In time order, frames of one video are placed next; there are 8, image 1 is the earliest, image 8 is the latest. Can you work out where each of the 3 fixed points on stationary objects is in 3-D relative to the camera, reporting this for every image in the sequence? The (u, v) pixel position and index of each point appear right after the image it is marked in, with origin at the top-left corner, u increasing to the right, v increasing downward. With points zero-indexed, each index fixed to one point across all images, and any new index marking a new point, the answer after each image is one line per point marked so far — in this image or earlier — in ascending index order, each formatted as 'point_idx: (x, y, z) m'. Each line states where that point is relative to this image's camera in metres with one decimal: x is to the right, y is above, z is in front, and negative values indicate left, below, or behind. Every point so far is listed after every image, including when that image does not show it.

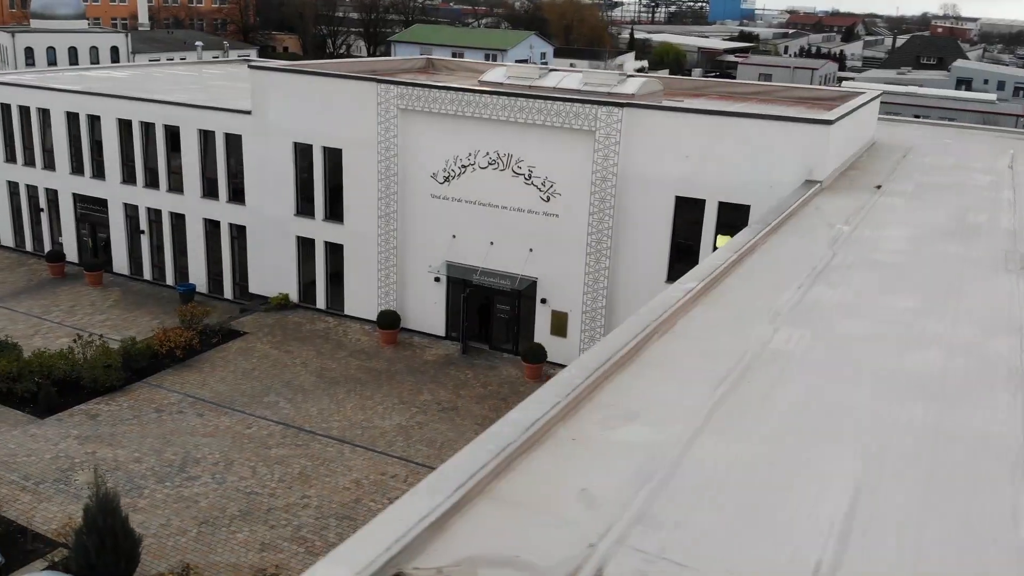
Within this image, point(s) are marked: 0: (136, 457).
0: (-7.6, -3.4, +18.9) m
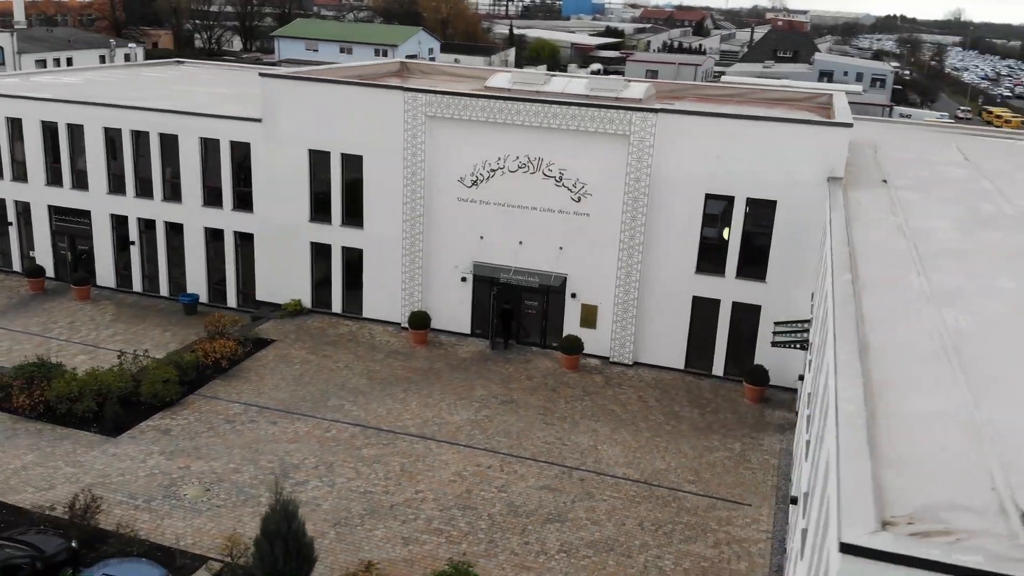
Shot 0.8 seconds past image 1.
0: (-5.7, -3.7, +19.2) m
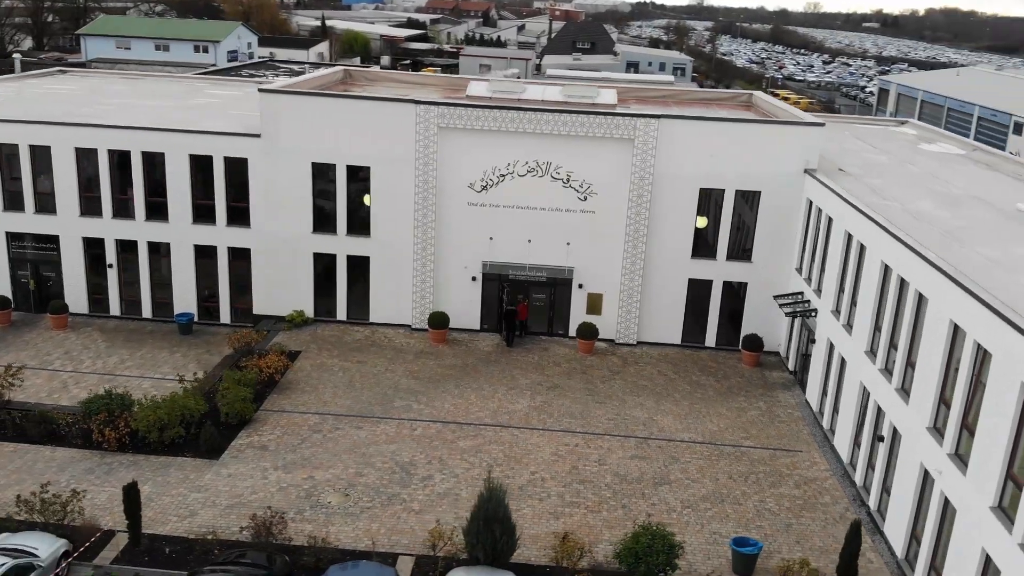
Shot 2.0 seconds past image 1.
0: (-3.3, -4.0, +20.2) m
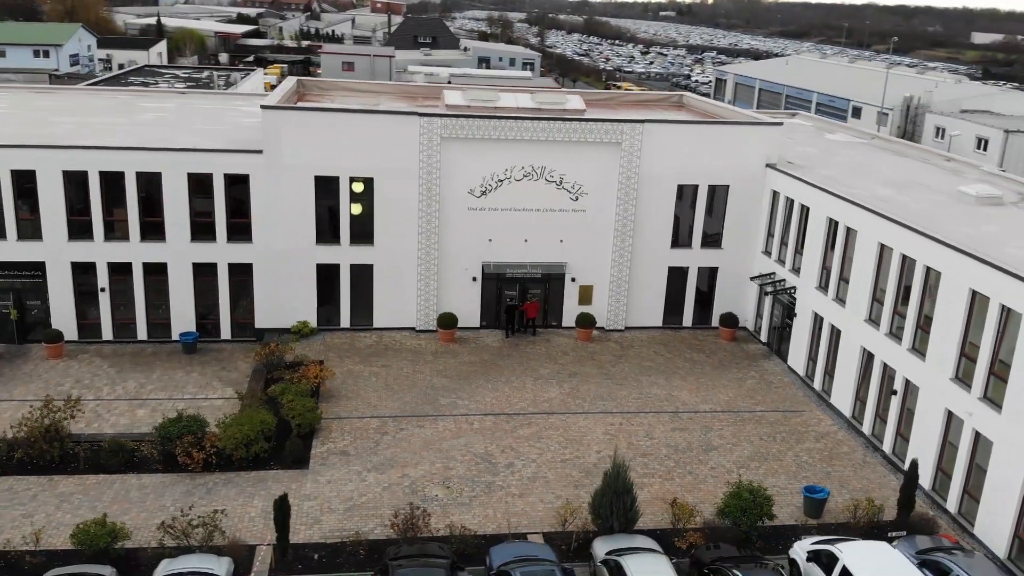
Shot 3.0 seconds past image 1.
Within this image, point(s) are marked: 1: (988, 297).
0: (-1.6, -4.2, +21.6) m
1: (+9.9, -0.2, +19.6) m
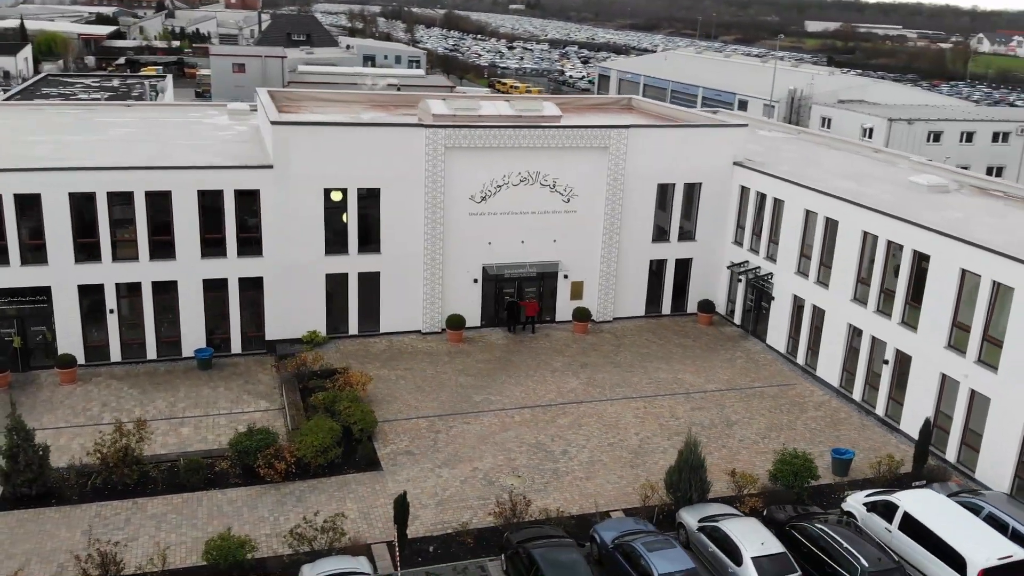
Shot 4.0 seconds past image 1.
0: (-0.1, -4.2, +23.2) m
1: (+11.3, +0.3, +22.9) m
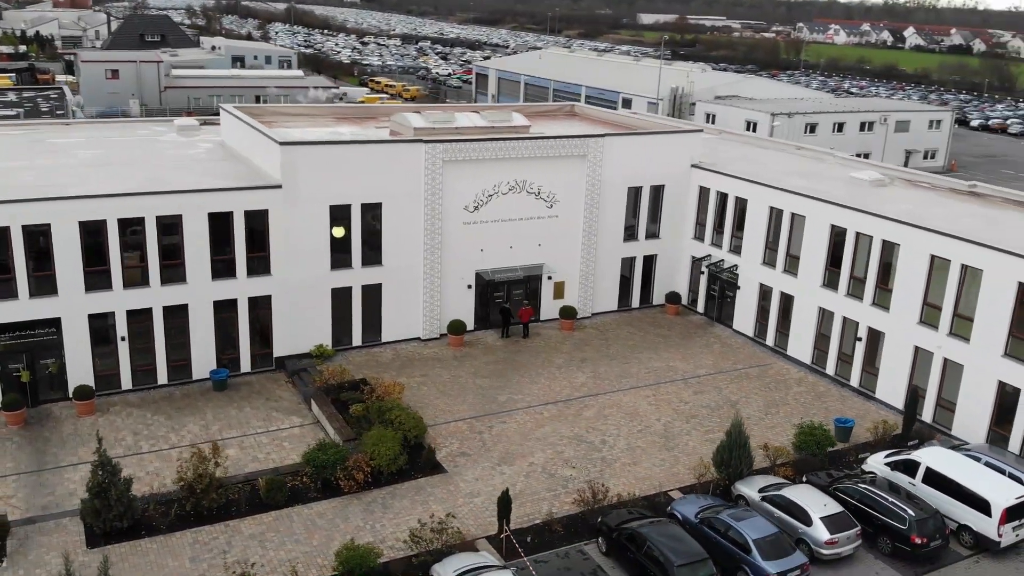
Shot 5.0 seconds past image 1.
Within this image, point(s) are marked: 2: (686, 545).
0: (+1.2, -4.4, +25.0) m
1: (+12.2, +0.8, +26.5) m
2: (+3.6, -5.2, +19.3) m
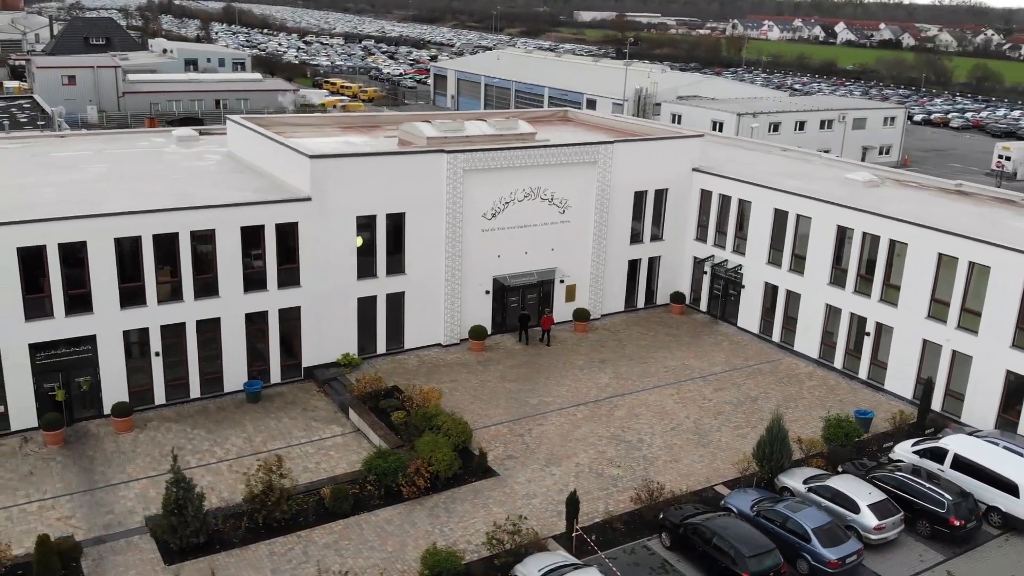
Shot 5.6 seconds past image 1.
0: (+2.4, -4.5, +25.9) m
1: (+13.2, +0.9, +28.1) m
2: (+5.2, -5.4, +20.4) m
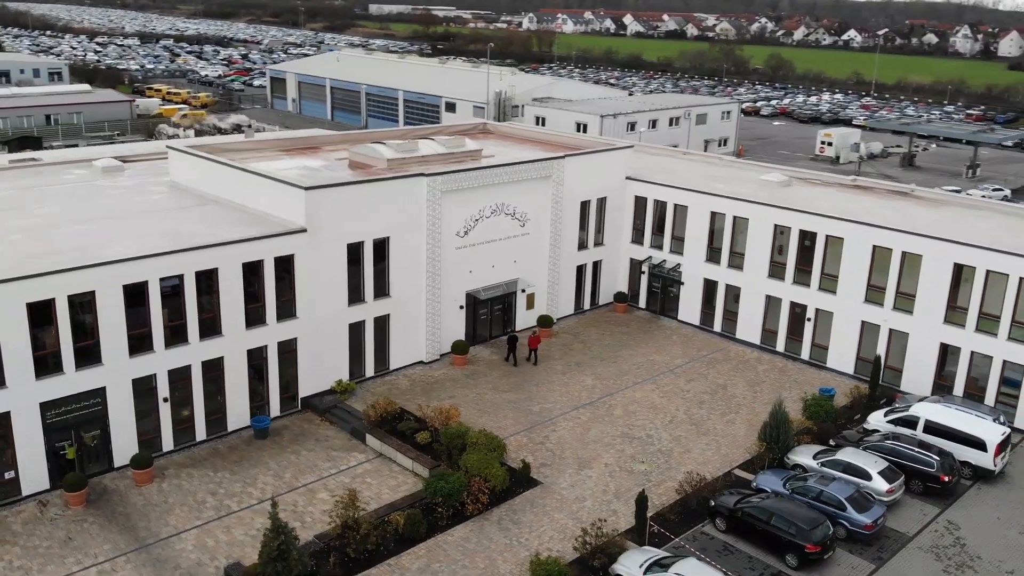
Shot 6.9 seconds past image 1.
0: (+3.2, -4.9, +28.0) m
1: (+12.9, +1.4, +32.3) m
2: (+7.1, -5.5, +23.2) m
